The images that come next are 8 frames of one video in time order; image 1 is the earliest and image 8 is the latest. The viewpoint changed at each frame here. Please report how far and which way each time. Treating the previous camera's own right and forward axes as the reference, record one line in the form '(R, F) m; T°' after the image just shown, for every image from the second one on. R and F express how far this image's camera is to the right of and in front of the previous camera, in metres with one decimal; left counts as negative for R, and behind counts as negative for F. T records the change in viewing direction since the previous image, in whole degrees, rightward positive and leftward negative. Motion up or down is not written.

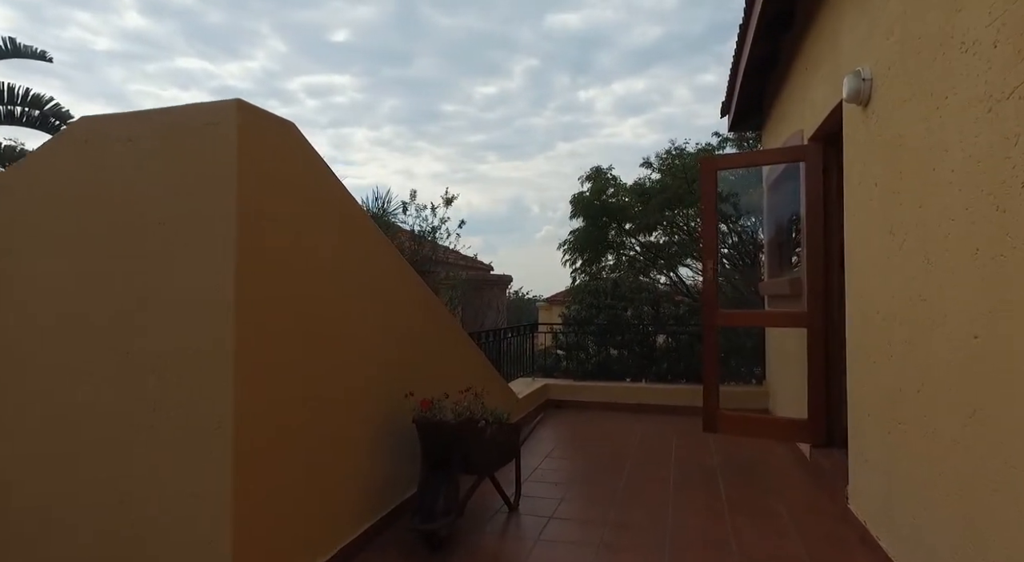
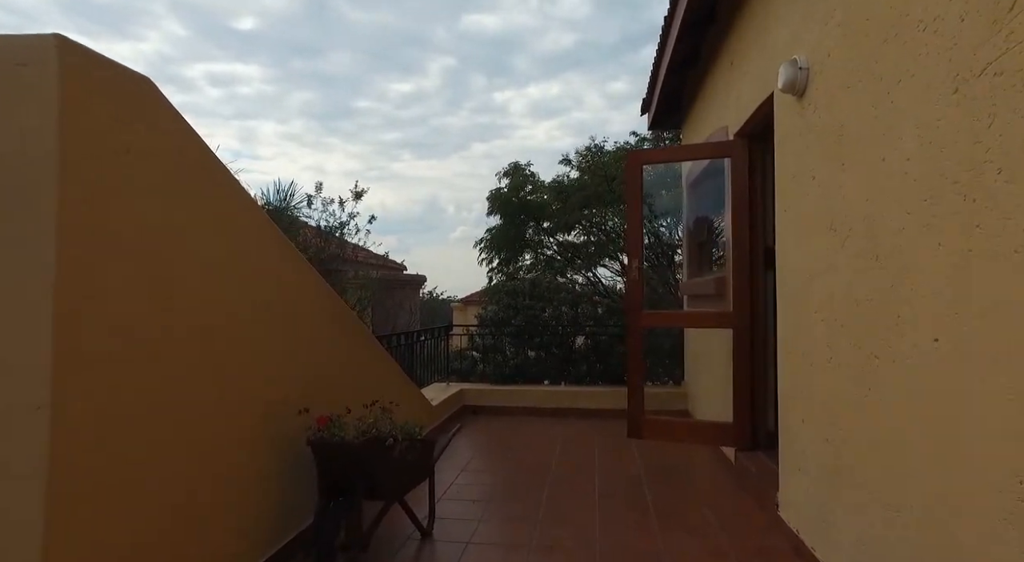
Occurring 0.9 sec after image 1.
(0.0, +0.3) m; +7°
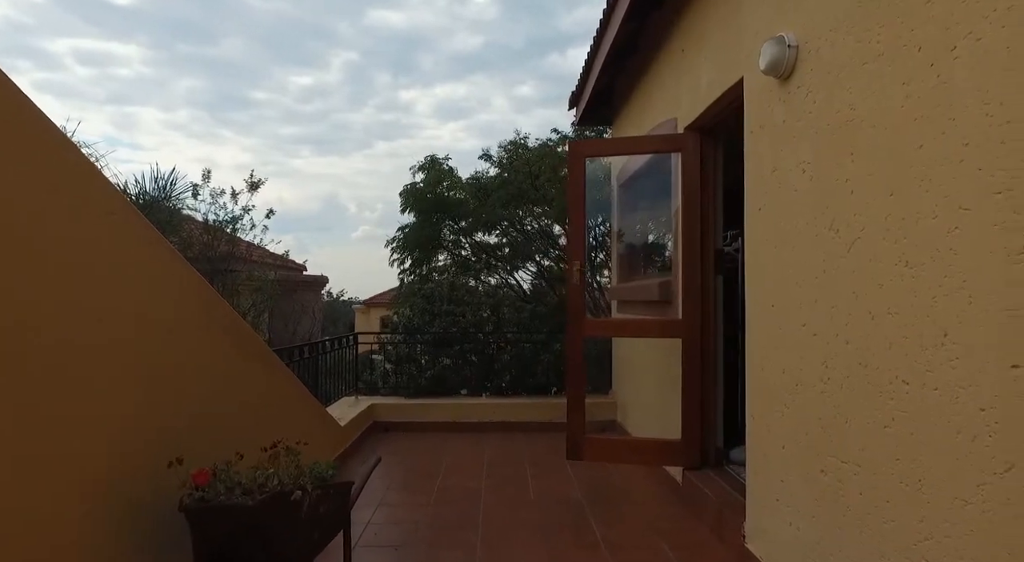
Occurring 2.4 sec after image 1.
(-0.1, +0.5) m; +8°
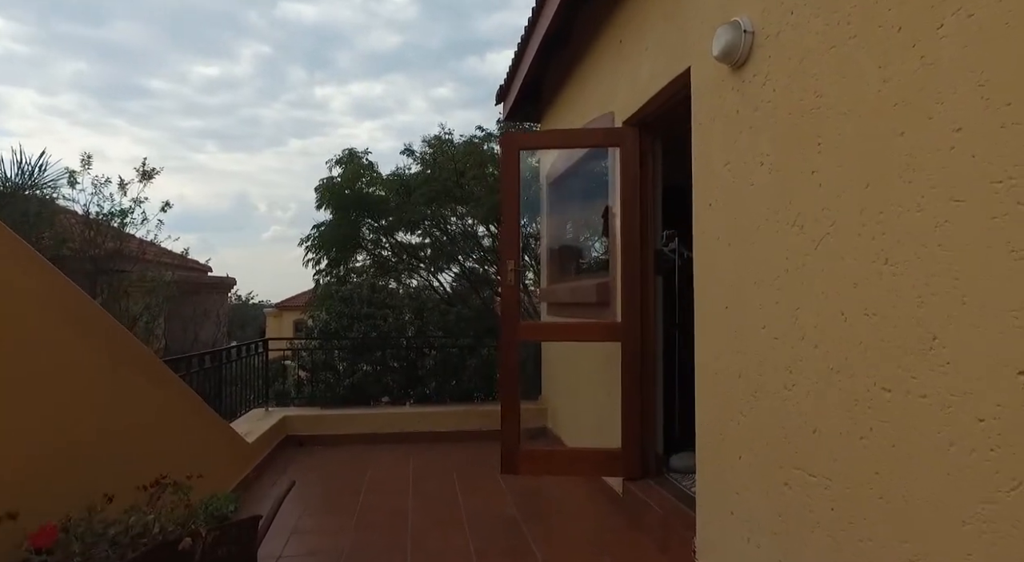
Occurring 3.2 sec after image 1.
(-0.1, +0.2) m; +7°
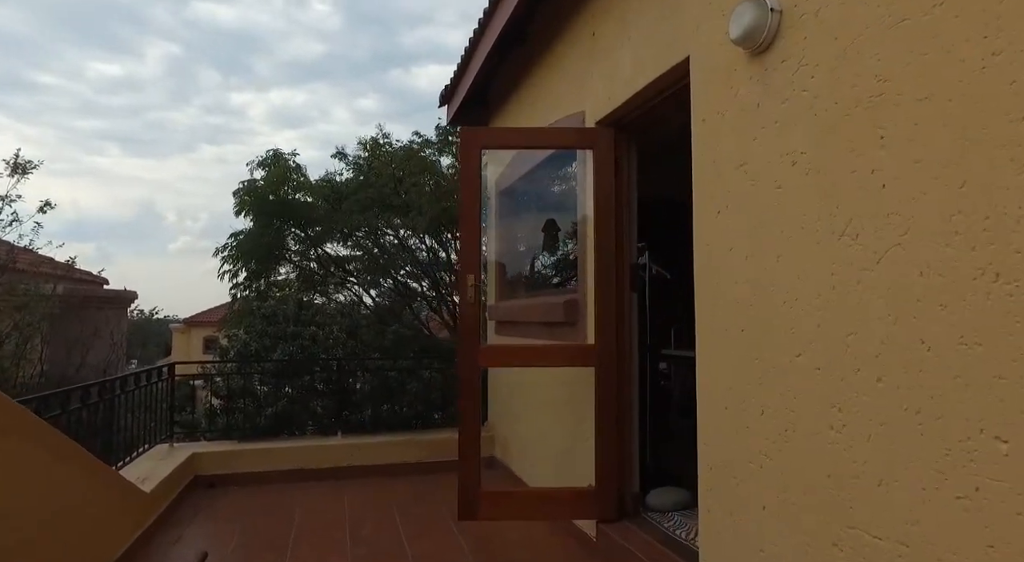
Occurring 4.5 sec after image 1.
(-0.2, +0.4) m; +7°
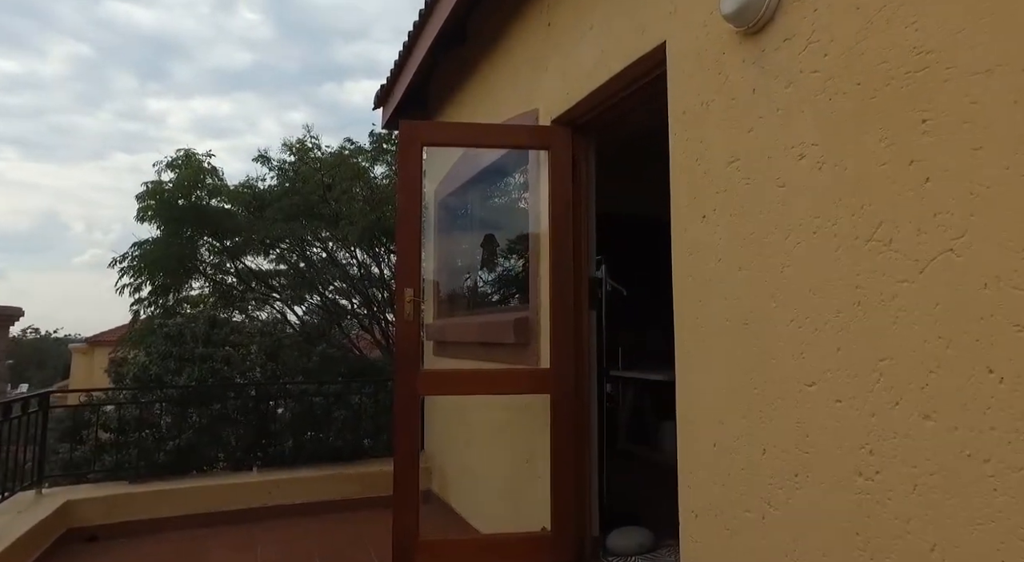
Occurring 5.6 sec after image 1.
(-0.1, +0.4) m; +6°
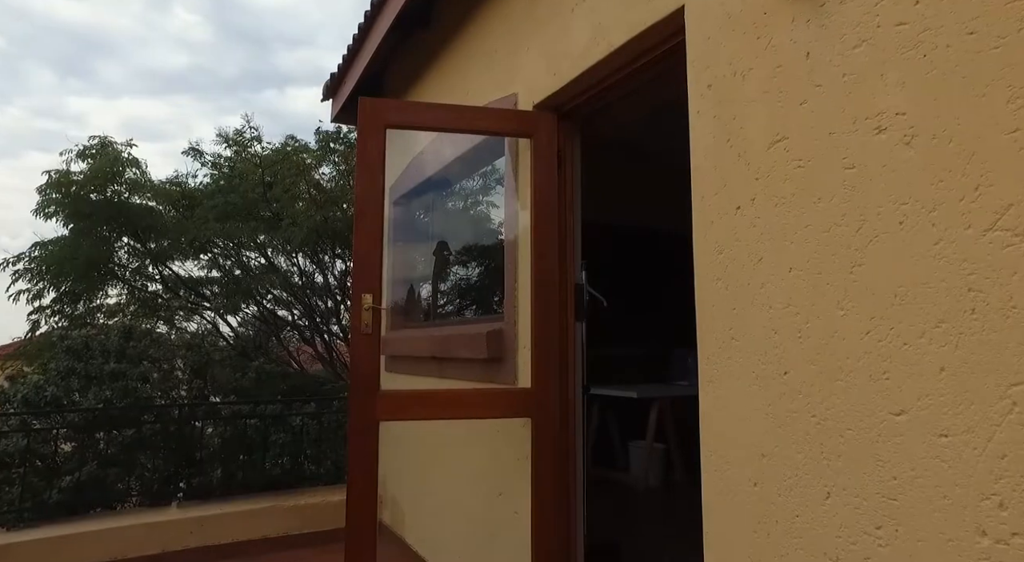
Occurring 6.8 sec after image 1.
(-0.1, +0.4) m; +5°
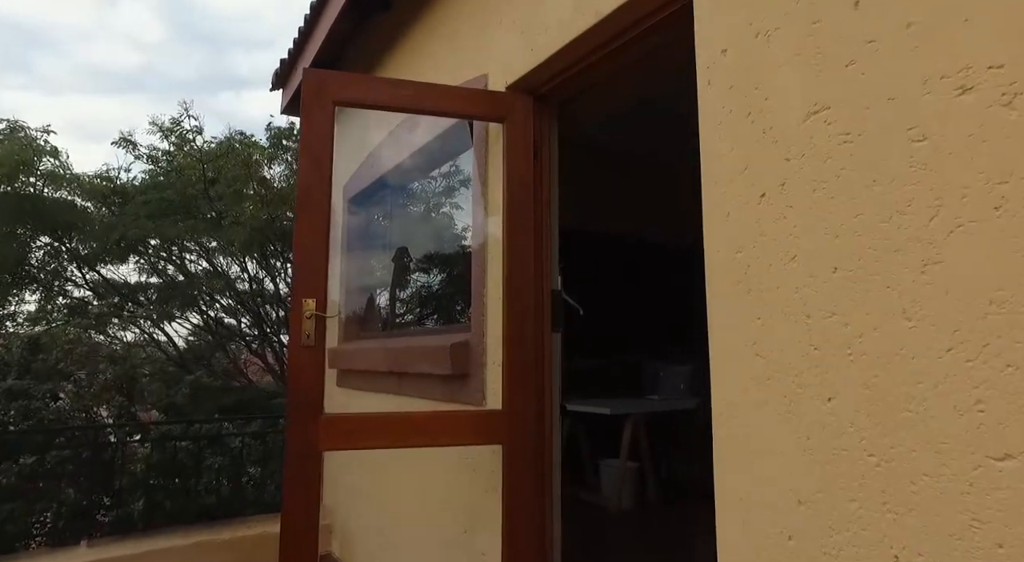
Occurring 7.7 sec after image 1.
(0.0, +0.3) m; +3°
